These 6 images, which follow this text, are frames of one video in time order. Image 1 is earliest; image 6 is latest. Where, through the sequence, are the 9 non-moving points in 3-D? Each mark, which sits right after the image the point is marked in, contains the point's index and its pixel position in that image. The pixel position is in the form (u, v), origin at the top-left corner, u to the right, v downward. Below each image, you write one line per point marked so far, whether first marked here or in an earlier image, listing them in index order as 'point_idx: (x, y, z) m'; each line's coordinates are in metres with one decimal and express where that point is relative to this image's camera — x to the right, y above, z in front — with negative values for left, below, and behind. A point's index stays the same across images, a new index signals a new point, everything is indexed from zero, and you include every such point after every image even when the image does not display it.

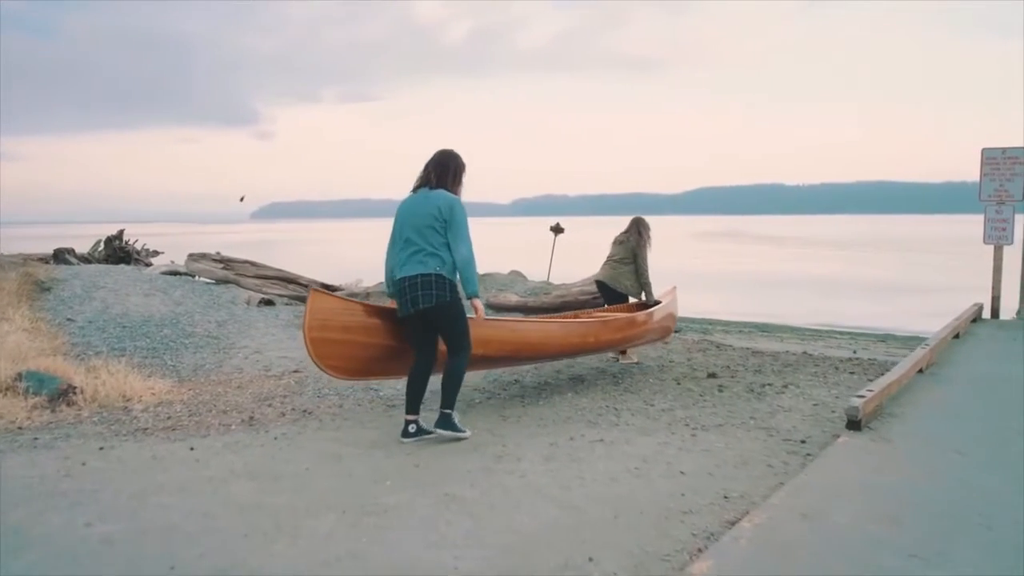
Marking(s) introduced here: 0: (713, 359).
0: (+2.4, -0.8, +10.1) m
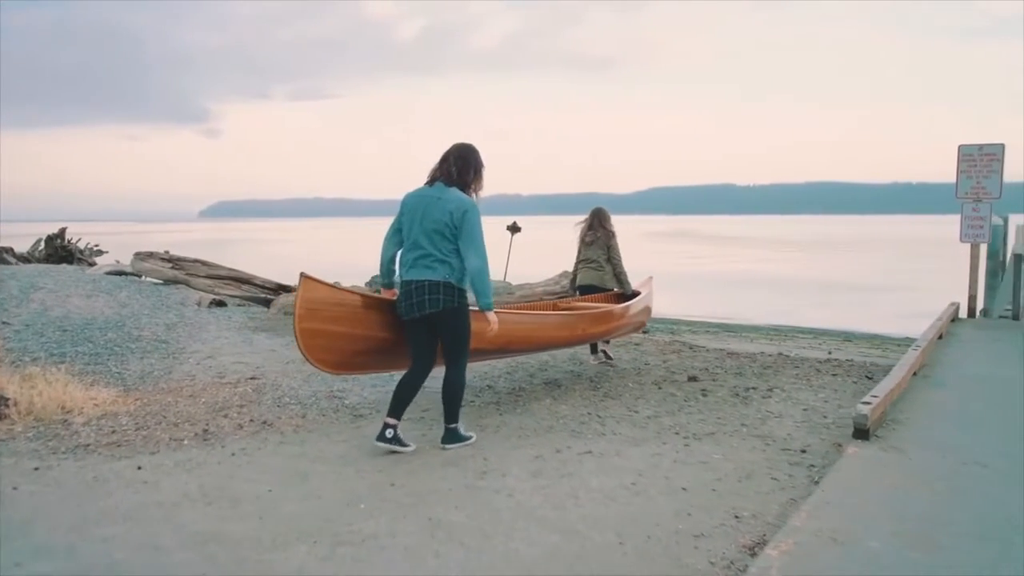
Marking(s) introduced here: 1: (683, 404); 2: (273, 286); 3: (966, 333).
0: (+2.0, -0.8, +9.8) m
1: (+1.4, -1.0, +7.2) m
2: (-3.5, 0.0, +12.5) m
3: (+5.0, -0.5, +9.4) m
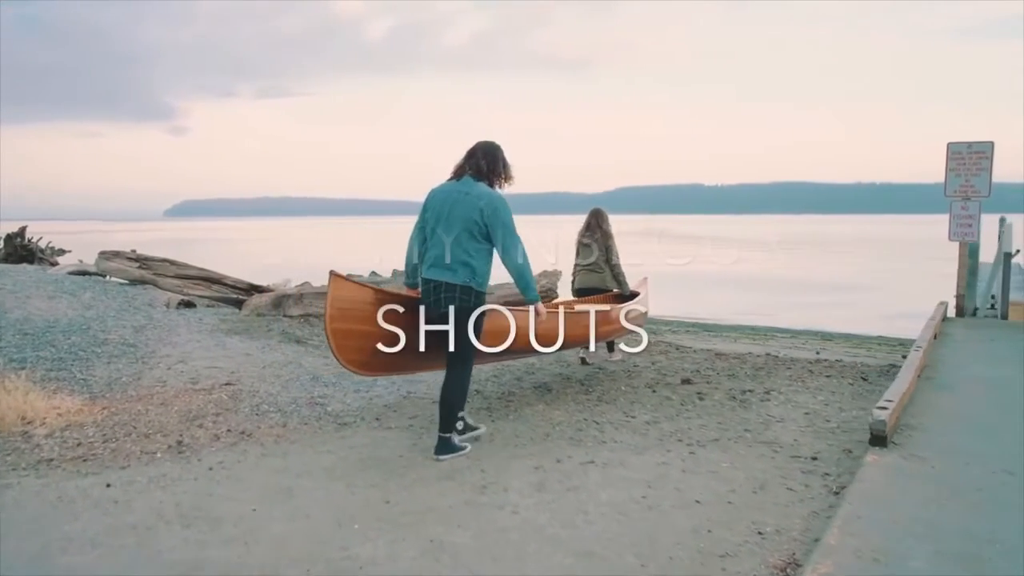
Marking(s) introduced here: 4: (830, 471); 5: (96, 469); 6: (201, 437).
0: (+1.9, -0.8, +9.5) m
1: (+1.4, -1.0, +7.0) m
2: (-3.8, 0.0, +12.1) m
3: (+4.8, -0.5, +9.2) m
4: (+1.9, -1.1, +5.3) m
5: (-2.3, -1.0, +4.7) m
6: (-1.9, -0.9, +5.3) m
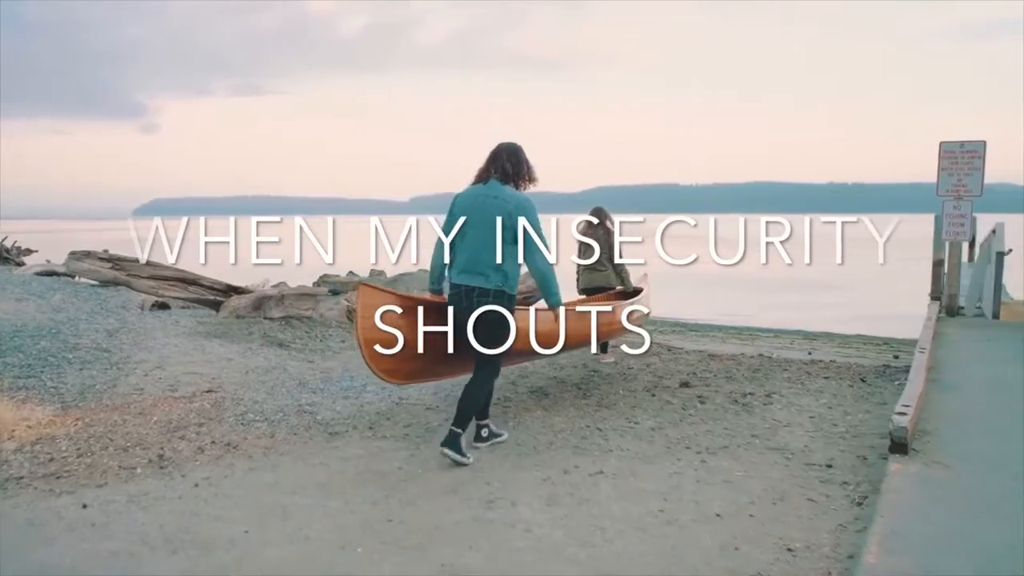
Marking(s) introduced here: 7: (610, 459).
0: (+1.7, -0.8, +9.3) m
1: (+1.3, -1.0, +6.7) m
2: (-4.0, 0.0, +11.7) m
3: (+4.7, -0.5, +9.1) m
4: (+2.0, -1.1, +5.0) m
5: (-2.2, -1.0, +4.3) m
6: (-1.9, -0.9, +5.0) m
7: (+0.6, -1.1, +5.3) m
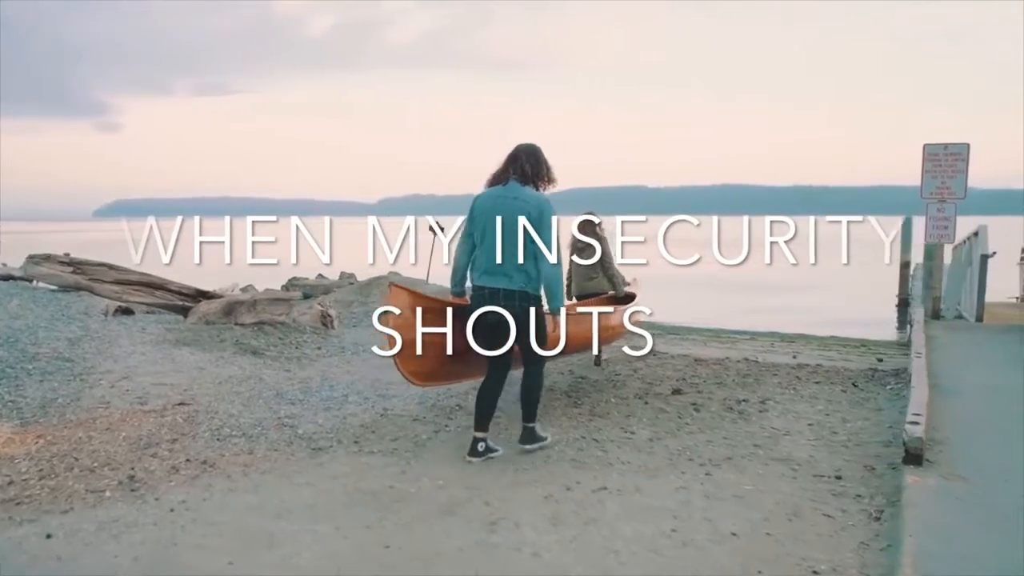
0: (+1.6, -0.8, +9.1) m
1: (+1.3, -1.0, +6.5) m
2: (-4.2, 0.0, +11.2) m
3: (+4.5, -0.5, +9.0) m
4: (+2.0, -1.1, +4.8) m
5: (-2.2, -1.0, +3.9) m
6: (-1.9, -1.0, +4.6) m
7: (+0.6, -1.1, +5.0) m
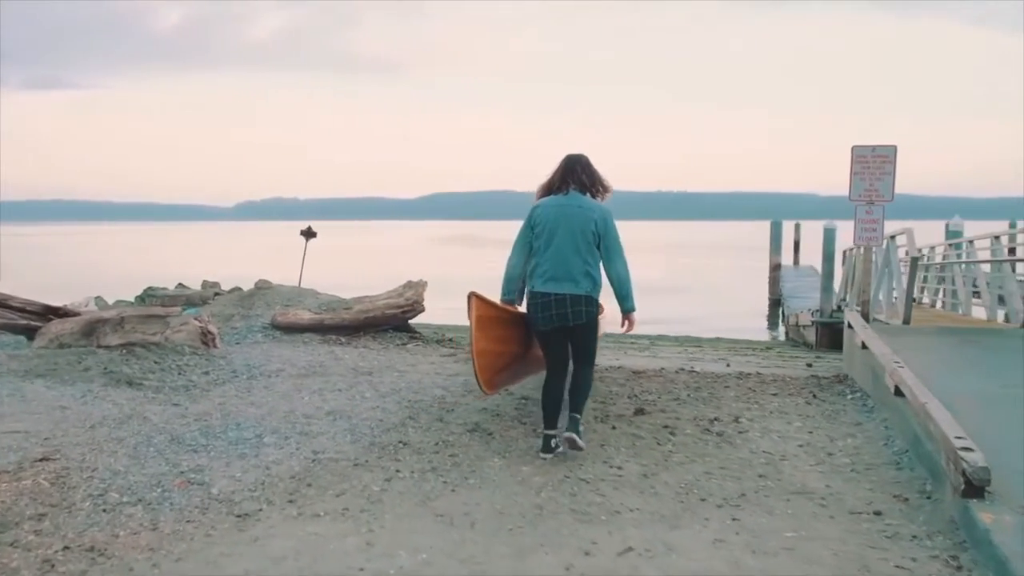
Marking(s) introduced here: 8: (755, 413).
0: (+0.8, -0.9, +8.2) m
1: (+1.0, -1.0, +5.6) m
2: (-5.2, -0.2, +9.4) m
3: (+3.8, -0.5, +8.6) m
4: (+1.9, -1.2, +4.1) m
5: (-2.0, -1.1, +2.5) m
6: (-1.9, -1.1, +3.3) m
7: (+0.5, -1.1, +4.0) m
8: (+1.9, -1.0, +6.7) m
